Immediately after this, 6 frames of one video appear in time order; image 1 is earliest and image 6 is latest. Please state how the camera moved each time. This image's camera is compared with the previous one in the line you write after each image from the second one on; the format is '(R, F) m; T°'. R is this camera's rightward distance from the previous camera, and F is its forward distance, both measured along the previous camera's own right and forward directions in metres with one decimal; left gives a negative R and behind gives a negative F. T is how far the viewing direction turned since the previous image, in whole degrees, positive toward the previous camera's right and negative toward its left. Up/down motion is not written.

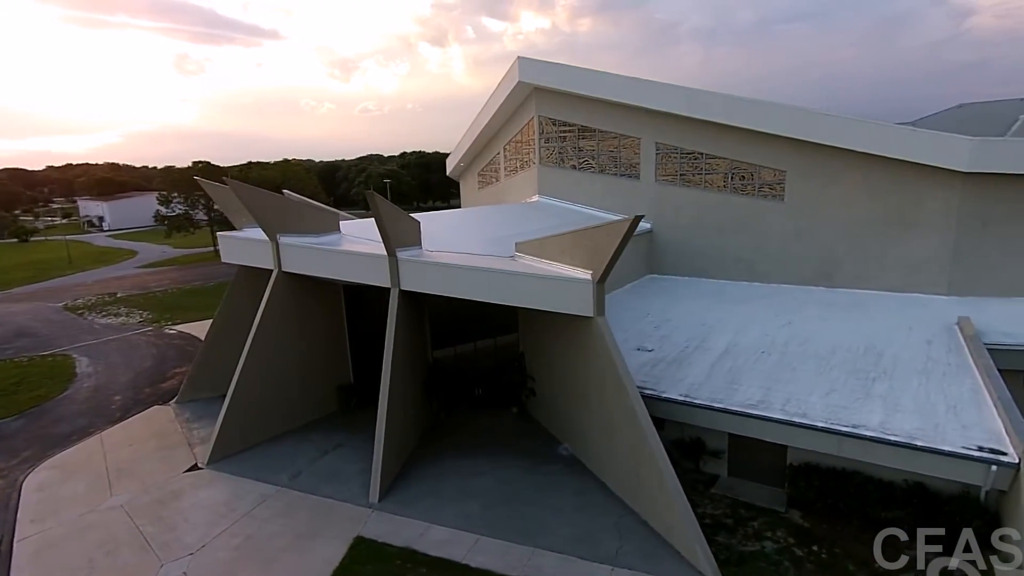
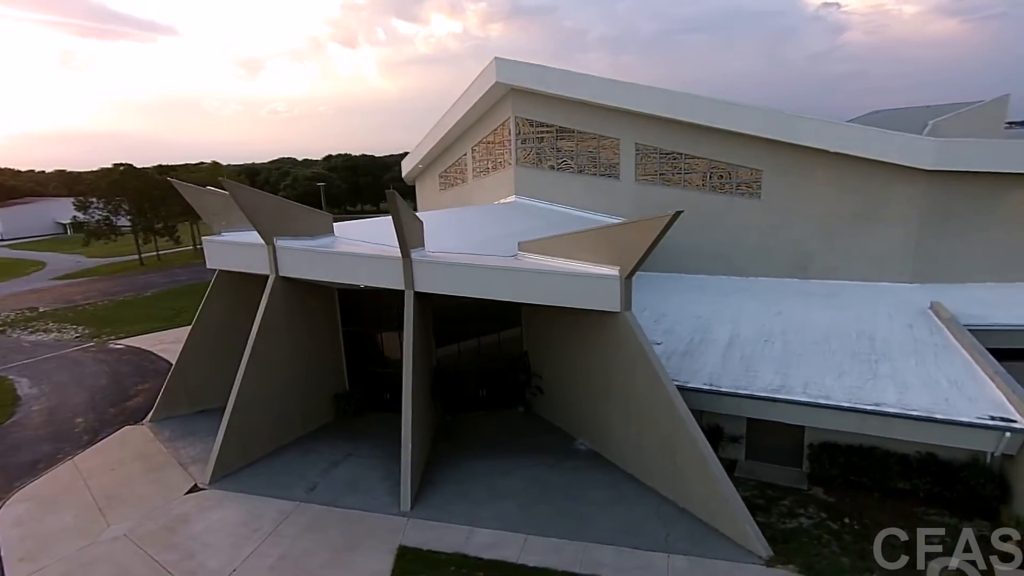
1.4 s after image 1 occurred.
(-1.8, +0.1) m; +8°
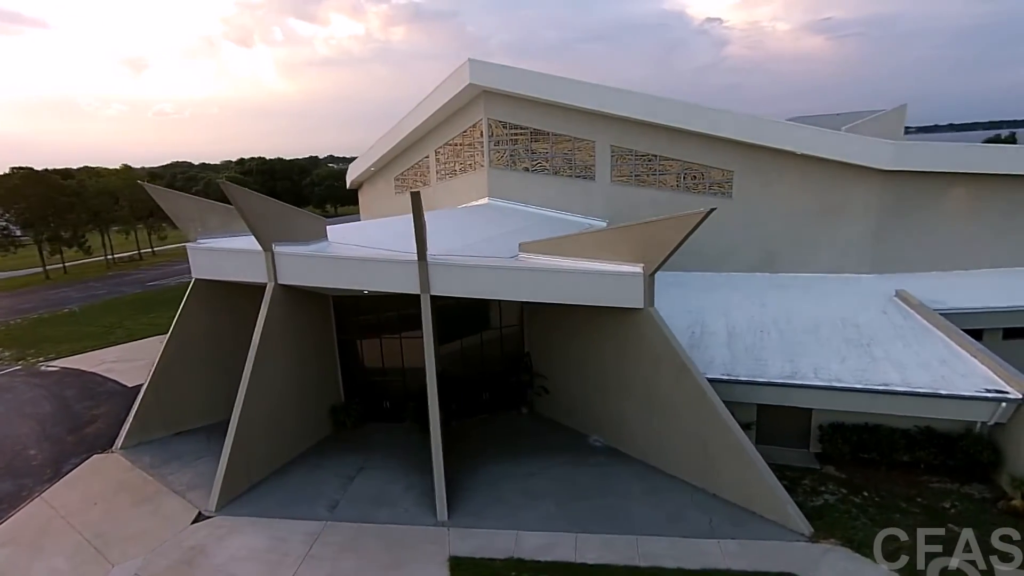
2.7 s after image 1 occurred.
(-2.0, +0.2) m; +8°
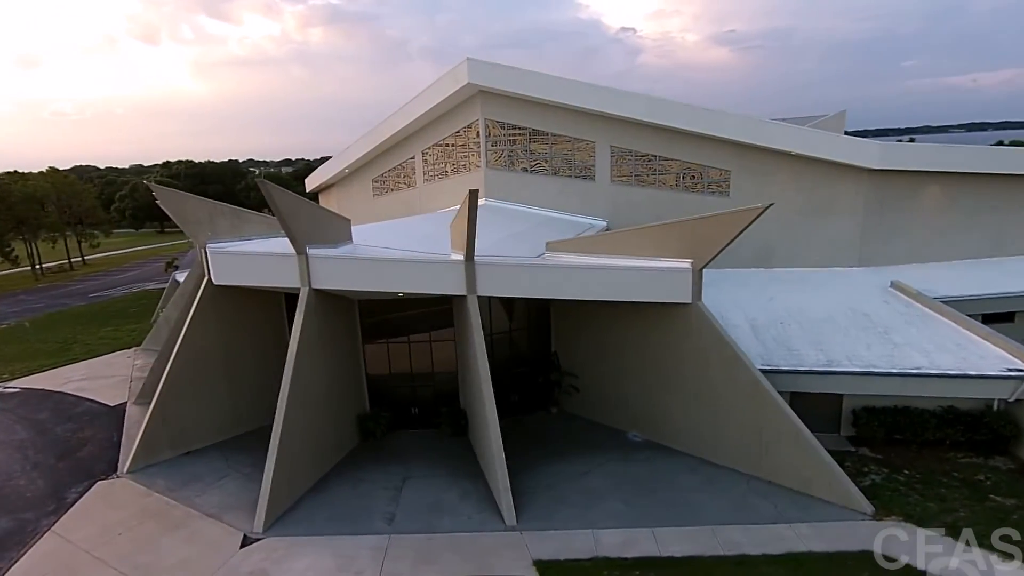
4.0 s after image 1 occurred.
(-2.1, +0.3) m; +7°
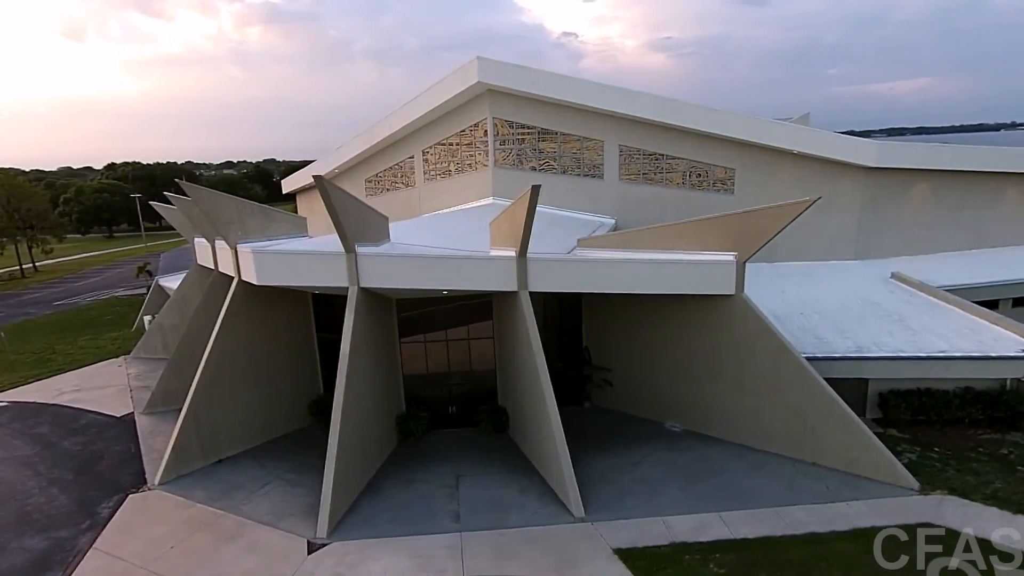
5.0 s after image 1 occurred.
(-1.8, 0.0) m; +5°
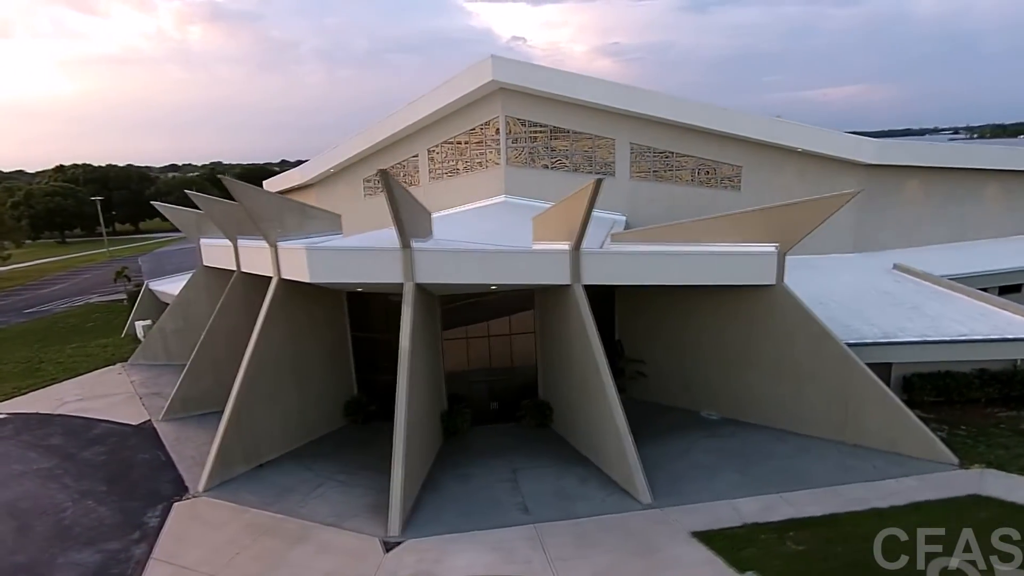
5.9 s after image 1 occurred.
(-1.8, 0.0) m; +4°
